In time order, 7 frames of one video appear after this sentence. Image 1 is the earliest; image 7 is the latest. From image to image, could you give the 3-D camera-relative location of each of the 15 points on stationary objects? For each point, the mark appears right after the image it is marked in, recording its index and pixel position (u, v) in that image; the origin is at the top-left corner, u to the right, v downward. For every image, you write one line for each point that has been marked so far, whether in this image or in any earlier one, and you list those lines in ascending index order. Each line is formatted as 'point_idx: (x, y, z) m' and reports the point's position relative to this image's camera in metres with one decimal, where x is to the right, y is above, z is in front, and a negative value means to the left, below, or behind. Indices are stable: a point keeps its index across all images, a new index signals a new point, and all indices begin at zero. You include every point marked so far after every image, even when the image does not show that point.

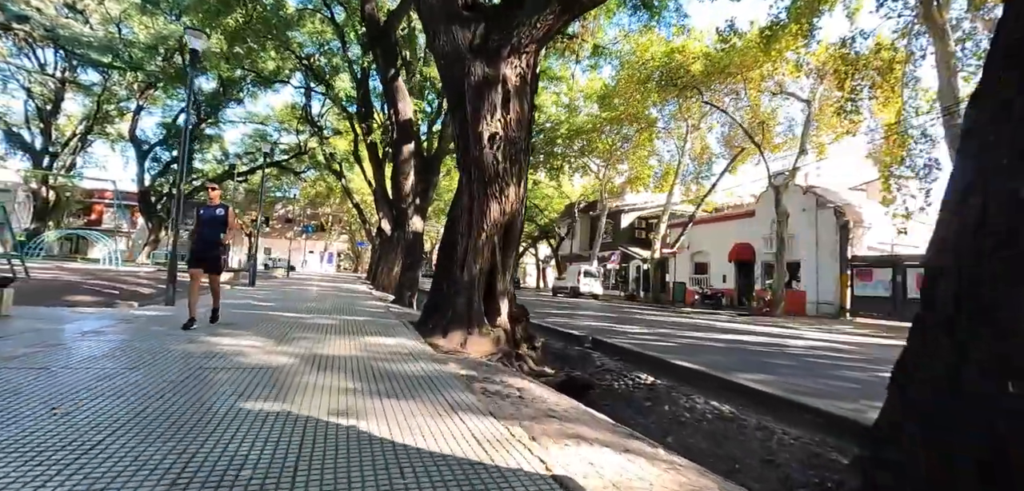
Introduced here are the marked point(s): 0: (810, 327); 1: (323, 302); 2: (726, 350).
0: (+10.3, -2.8, +16.8) m
1: (-4.8, -1.4, +12.3) m
2: (+3.8, -1.9, +8.7) m
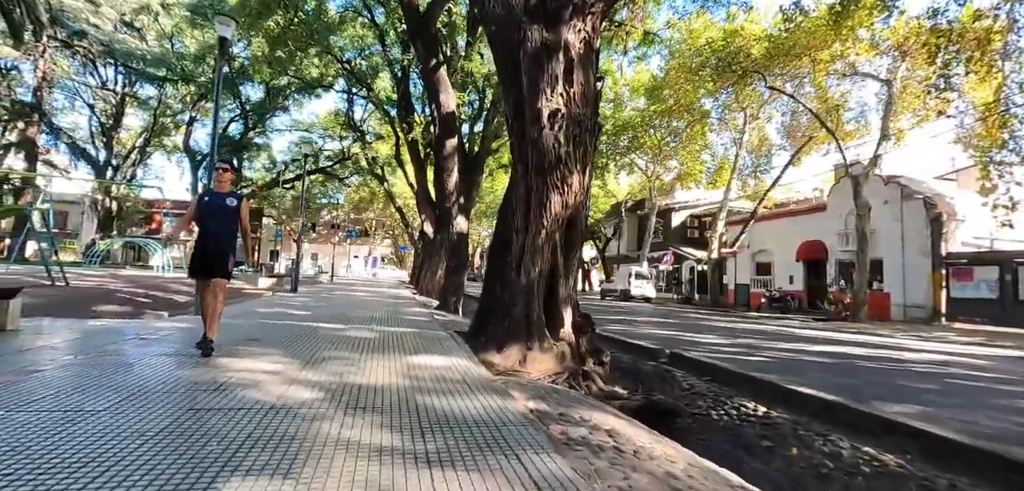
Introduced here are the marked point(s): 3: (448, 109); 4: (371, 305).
0: (+11.9, -2.7, +14.8) m
1: (-3.5, -1.5, +11.5) m
2: (+4.8, -1.8, +7.3) m
3: (-1.6, +3.4, +12.1) m
4: (-3.7, -1.6, +12.8) m
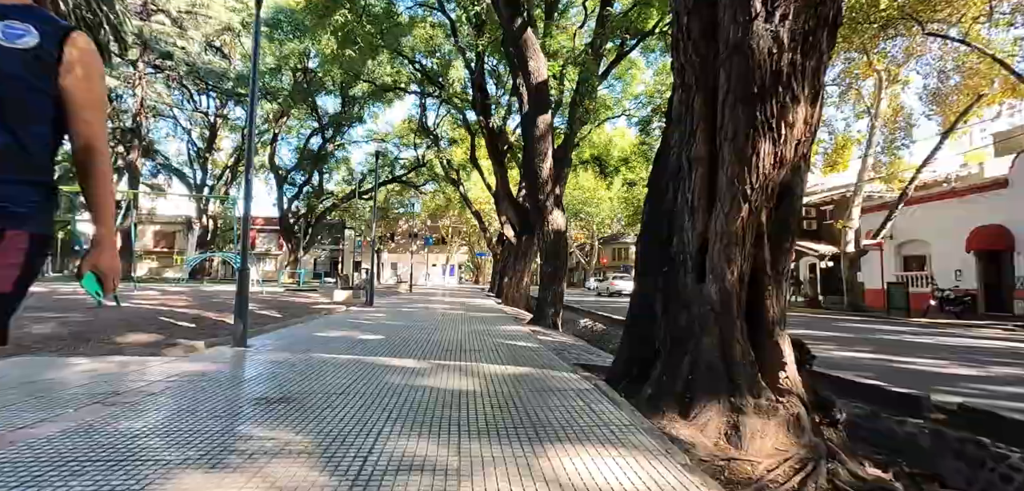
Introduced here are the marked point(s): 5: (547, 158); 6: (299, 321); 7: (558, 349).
0: (+14.5, -2.2, +10.4) m
1: (-1.2, -1.6, +9.5) m
2: (+6.3, -1.5, +4.1) m
3: (+0.5, +3.4, +9.8) m
4: (-1.3, -1.7, +10.8) m
5: (+0.8, +1.9, +10.3) m
6: (-3.8, -1.4, +8.6) m
7: (+0.6, -1.5, +6.9) m
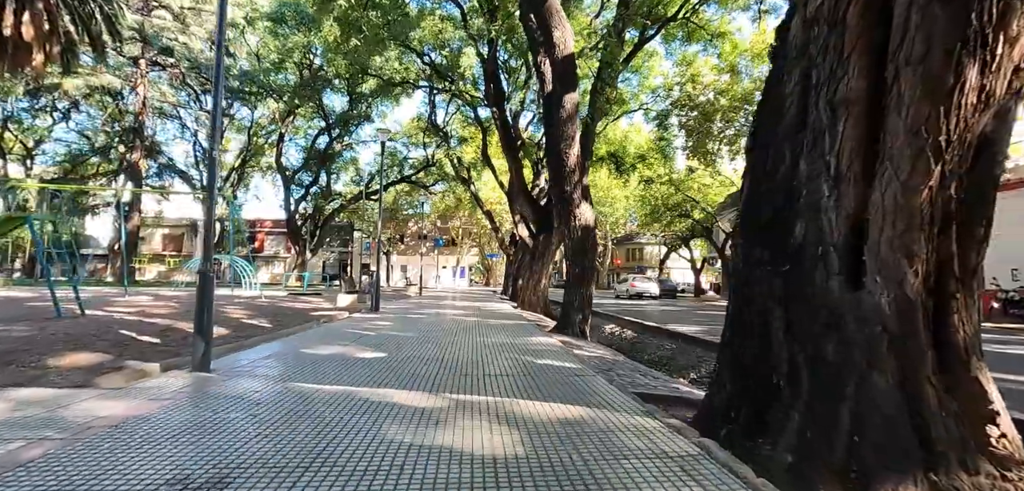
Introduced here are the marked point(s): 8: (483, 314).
0: (+15.0, -2.1, +8.9) m
1: (-0.8, -1.6, +8.3) m
2: (+6.6, -1.4, +2.7) m
3: (+0.9, +3.5, +8.6) m
4: (-0.8, -1.6, +9.6) m
5: (+1.2, +1.9, +9.1) m
6: (-3.4, -1.3, +7.5) m
7: (+1.0, -1.4, +5.6) m
8: (-0.8, -1.8, +13.2) m
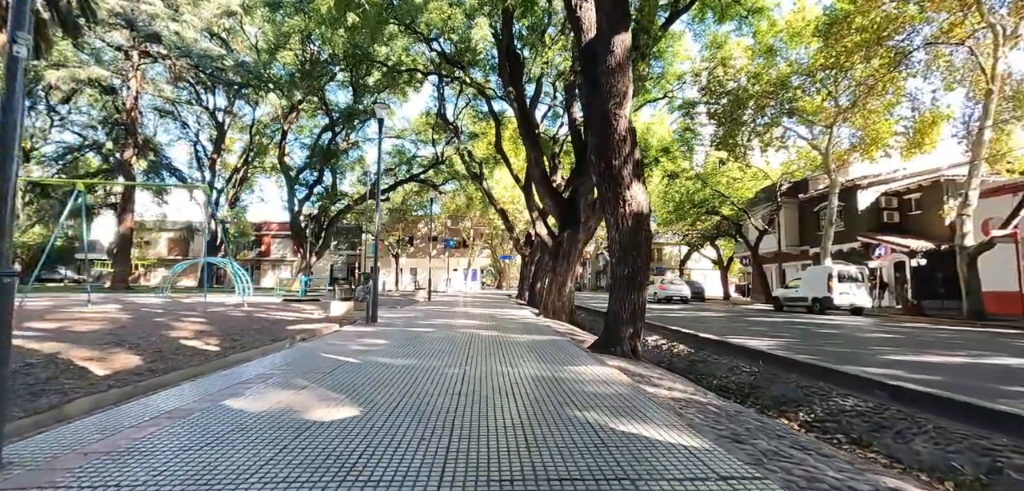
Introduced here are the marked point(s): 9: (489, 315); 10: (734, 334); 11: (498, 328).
0: (+15.4, -1.8, +6.4) m
1: (-0.4, -1.5, +6.1) m
2: (+6.9, -1.2, +0.4) m
3: (+1.3, +3.6, +6.4) m
4: (-0.4, -1.6, +7.5) m
5: (+1.6, +2.0, +6.9) m
6: (-3.0, -1.3, +5.4) m
7: (+1.4, -1.3, +3.5) m
8: (-0.2, -1.7, +11.1) m
9: (-0.6, -1.9, +13.6) m
10: (+5.5, -2.2, +12.0) m
11: (-0.3, -1.7, +9.9) m
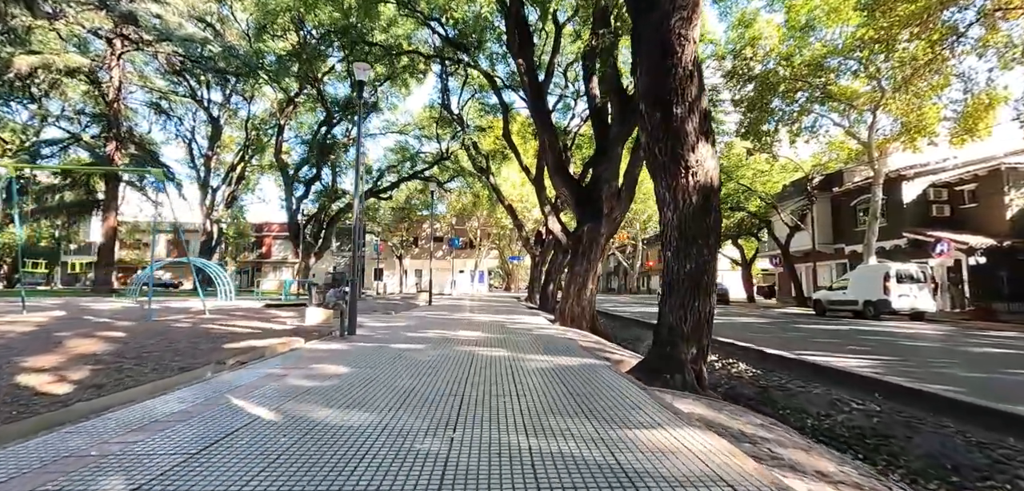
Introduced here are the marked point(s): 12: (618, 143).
0: (+15.6, -1.6, +4.1) m
1: (-0.2, -1.3, +4.1) m
2: (+7.0, -1.0, -1.8) m
3: (+1.5, +3.7, +4.4) m
4: (-0.2, -1.4, +5.4) m
5: (+1.8, +2.2, +4.8) m
6: (-2.8, -1.1, +3.4) m
7: (+1.5, -1.1, +1.3) m
8: (0.0, -1.6, +9.0) m
9: (-0.3, -1.8, +11.5) m
10: (+5.8, -2.0, +9.8) m
11: (0.0, -1.5, +7.8) m
12: (+2.7, +2.6, +12.2) m
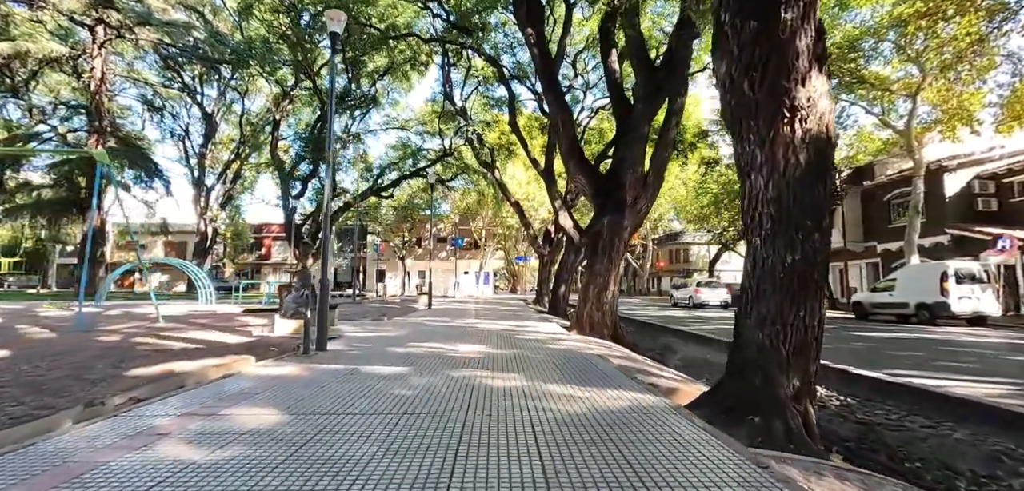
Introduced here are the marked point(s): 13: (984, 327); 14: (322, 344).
0: (+15.7, -1.4, +2.2) m
1: (-0.1, -1.2, +2.4) m
2: (+7.1, -0.9, -3.6) m
3: (+1.6, +3.8, +2.7) m
4: (-0.1, -1.3, +3.7) m
5: (+1.9, +2.3, +3.1) m
6: (-2.7, -1.0, +1.7) m
7: (+1.6, -1.0, -0.4) m
8: (+0.2, -1.5, +7.3) m
9: (-0.2, -1.7, +9.8) m
10: (+6.0, -1.9, +8.1) m
11: (+0.1, -1.4, +6.1) m
12: (+2.8, +2.7, +10.5) m
13: (+13.3, -2.4, +13.5) m
14: (-2.4, -1.3, +6.3) m
